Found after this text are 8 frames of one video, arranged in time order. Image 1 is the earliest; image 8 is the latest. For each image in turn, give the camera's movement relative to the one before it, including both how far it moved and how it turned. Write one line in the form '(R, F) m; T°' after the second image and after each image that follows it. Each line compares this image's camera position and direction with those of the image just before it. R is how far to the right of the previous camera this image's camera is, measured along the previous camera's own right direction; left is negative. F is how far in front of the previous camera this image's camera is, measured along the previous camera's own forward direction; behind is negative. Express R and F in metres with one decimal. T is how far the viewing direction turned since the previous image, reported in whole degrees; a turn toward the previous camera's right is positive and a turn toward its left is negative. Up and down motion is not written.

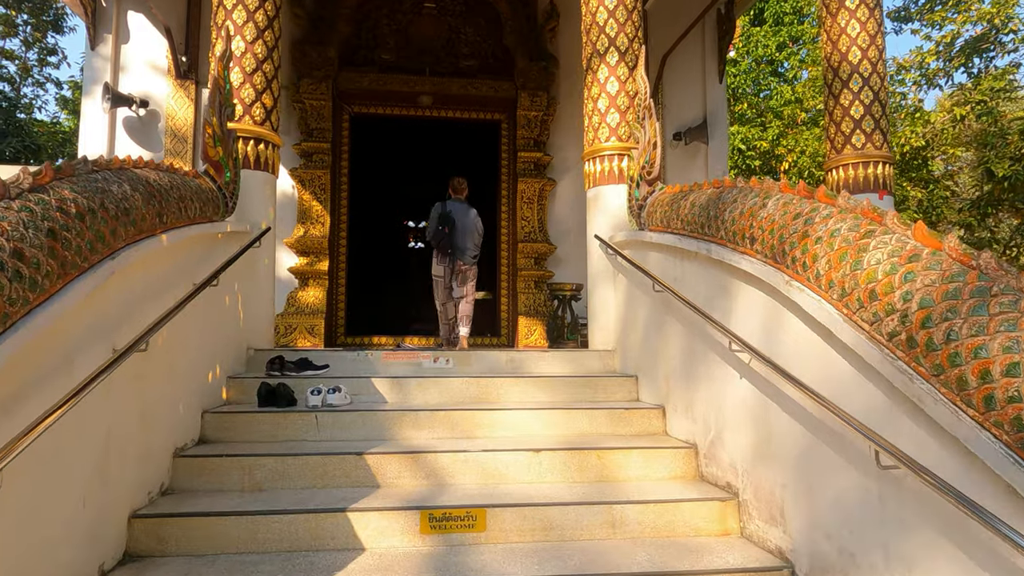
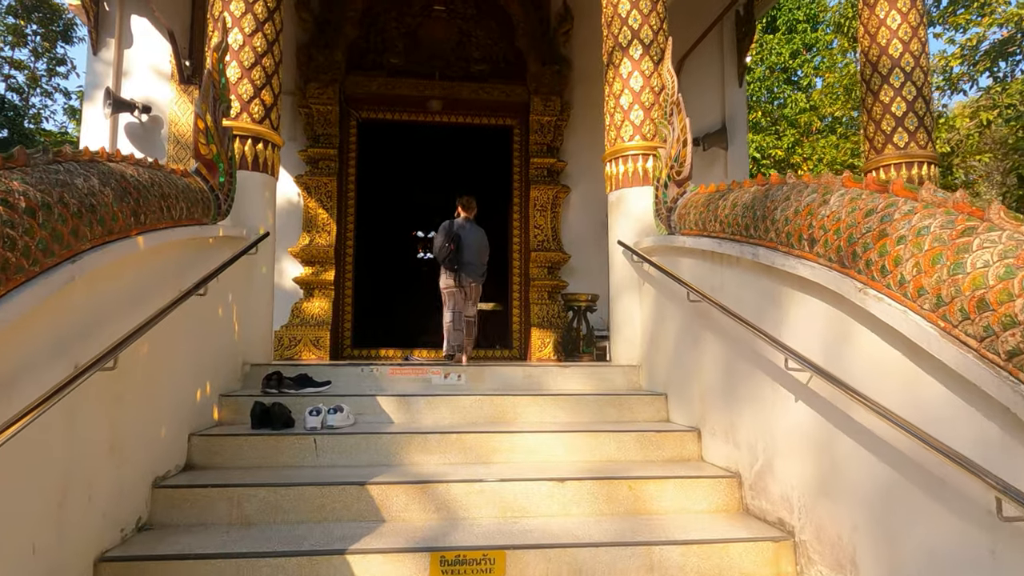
(-0.1, +0.3) m; -1°
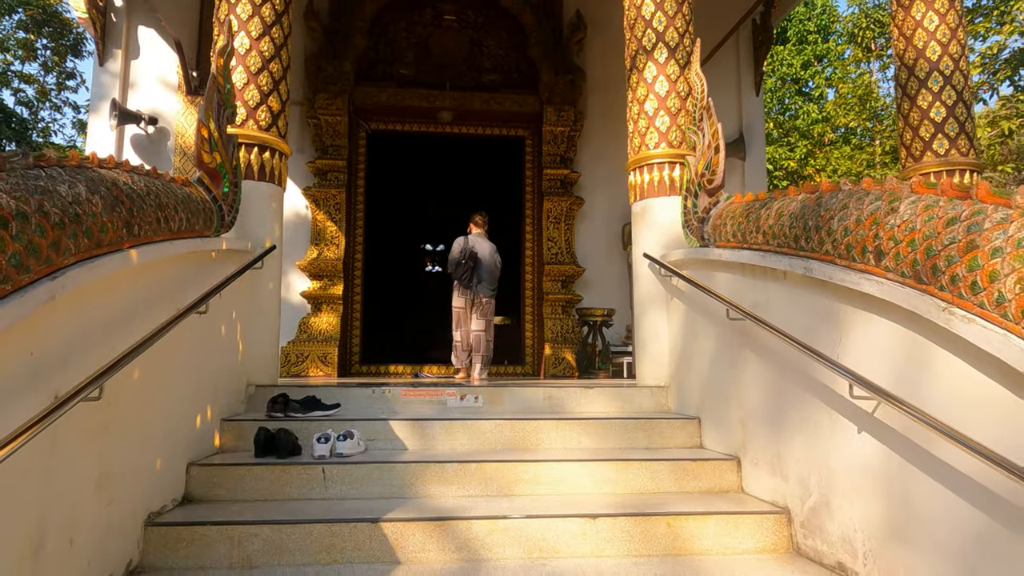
(-0.1, +0.2) m; -1°
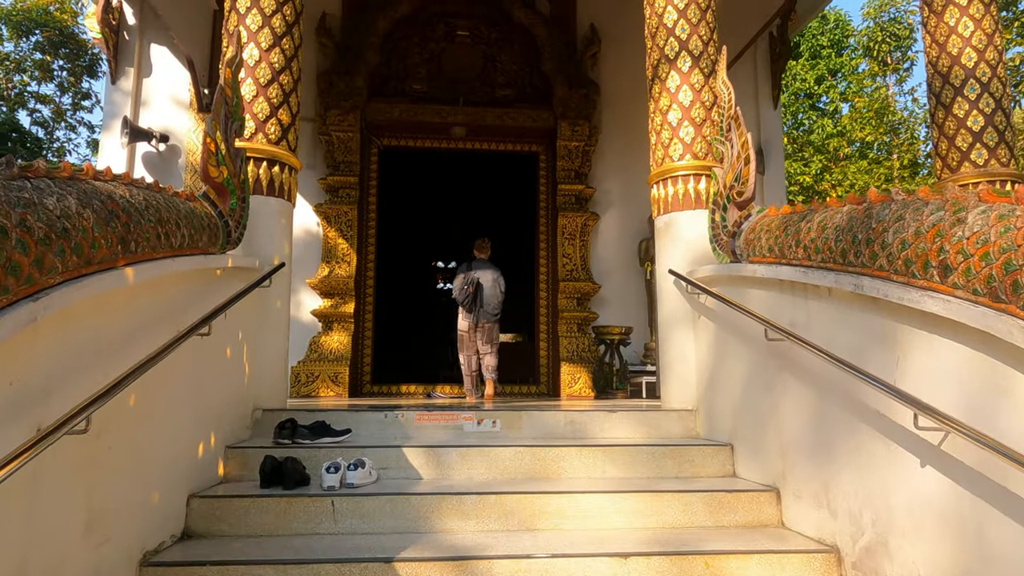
(0.0, +0.2) m; -1°
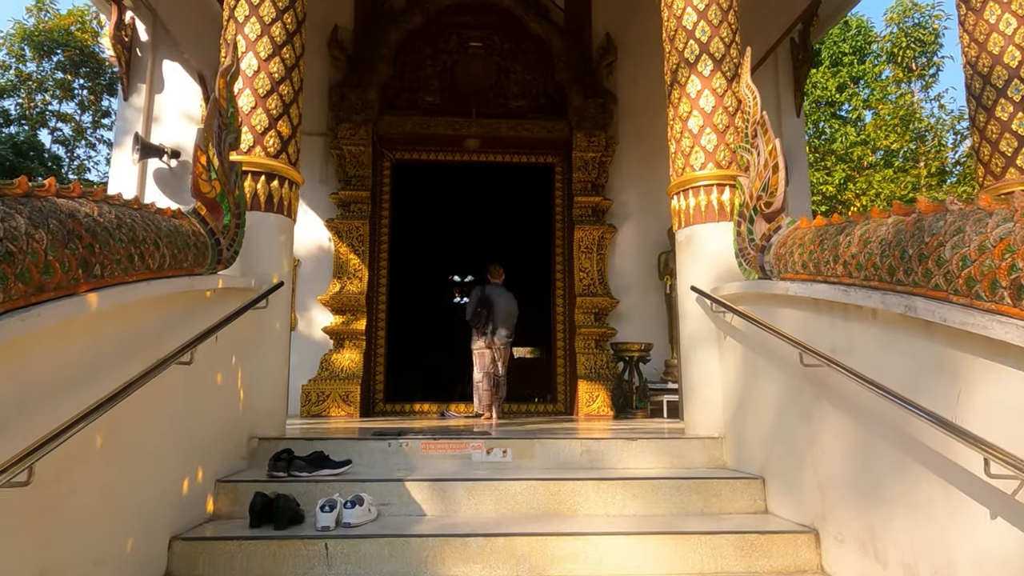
(0.0, +0.2) m; -2°
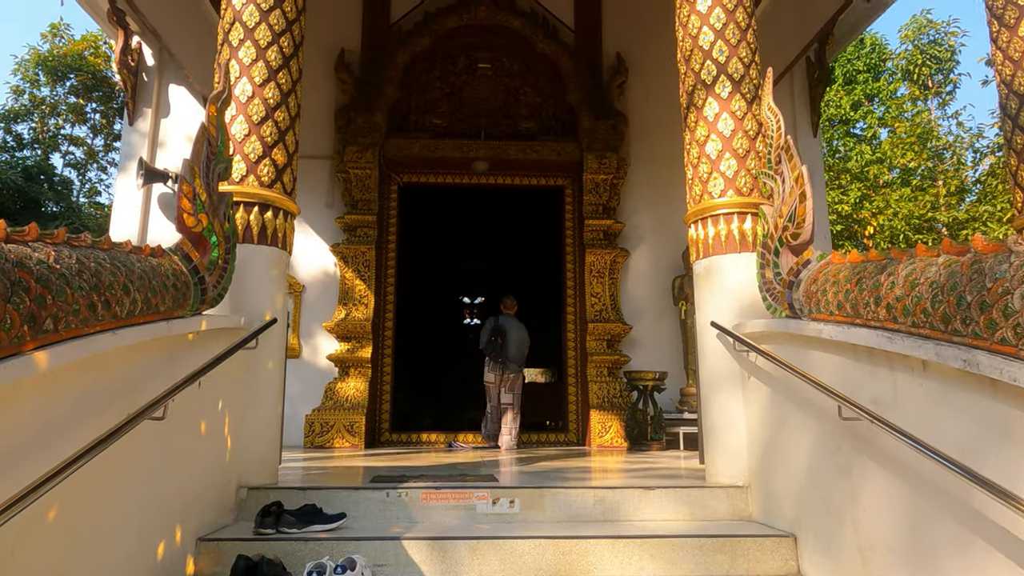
(0.0, +0.2) m; -1°
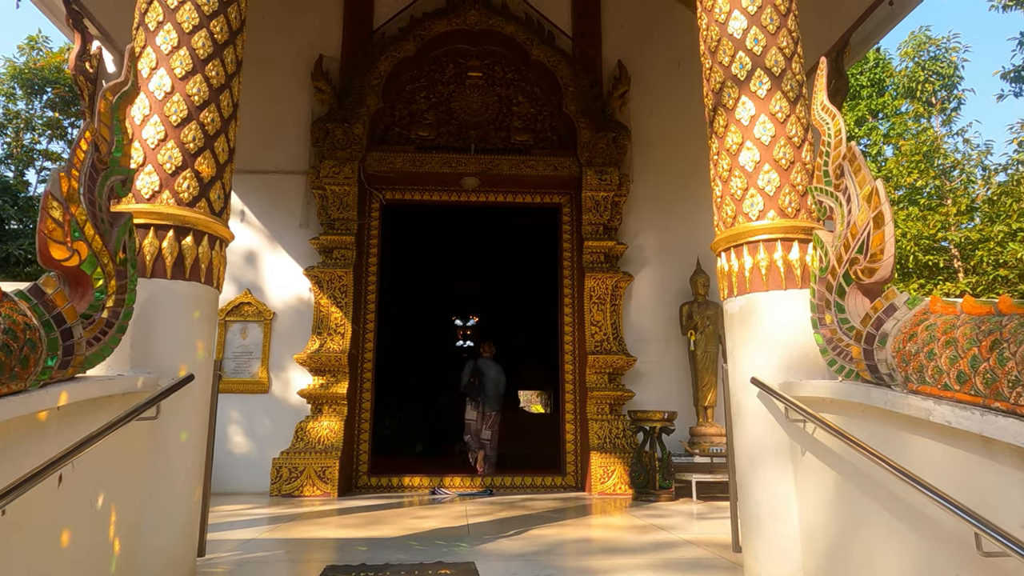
(0.0, +0.7) m; 0°
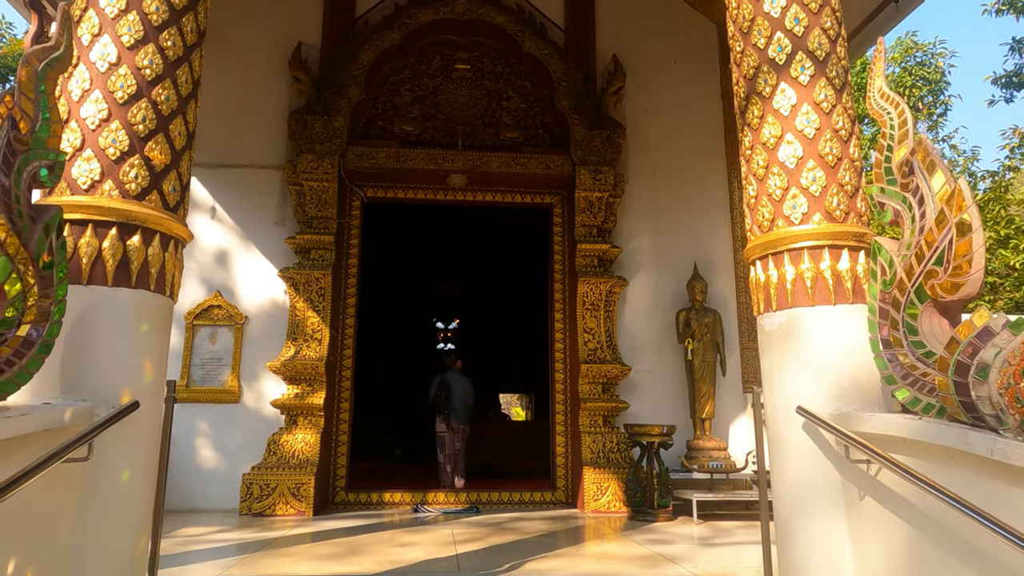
(-0.1, +0.4) m; +2°
